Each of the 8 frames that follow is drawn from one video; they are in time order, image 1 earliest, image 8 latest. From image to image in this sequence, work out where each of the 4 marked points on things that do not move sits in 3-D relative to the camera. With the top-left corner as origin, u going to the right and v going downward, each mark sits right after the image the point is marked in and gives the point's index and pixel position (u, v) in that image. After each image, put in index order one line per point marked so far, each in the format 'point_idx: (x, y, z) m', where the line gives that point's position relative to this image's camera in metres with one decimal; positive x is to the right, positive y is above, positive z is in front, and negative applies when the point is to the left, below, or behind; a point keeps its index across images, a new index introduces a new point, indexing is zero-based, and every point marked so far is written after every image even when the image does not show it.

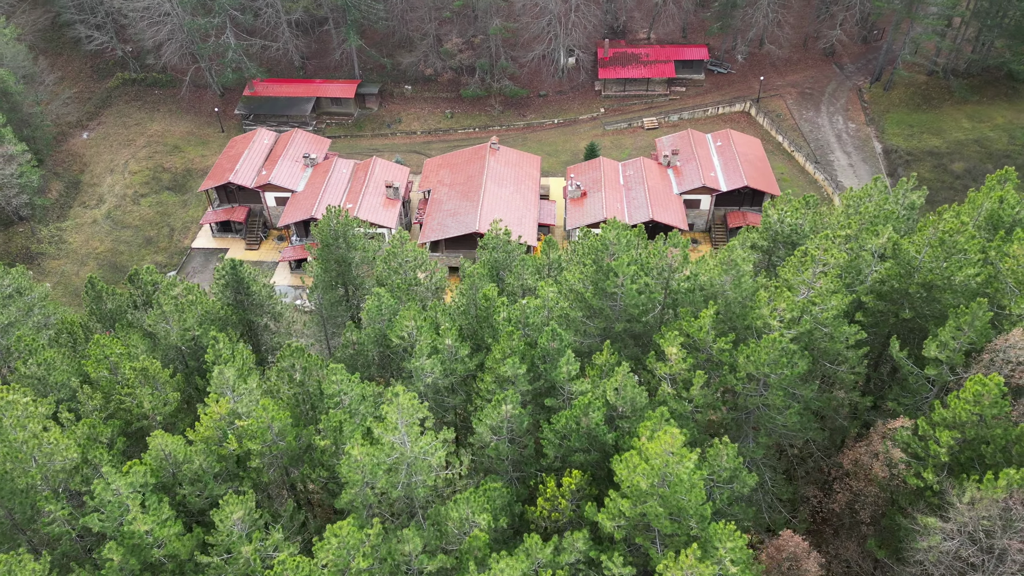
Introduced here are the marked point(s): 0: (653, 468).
0: (+3.6, -4.5, +19.3) m
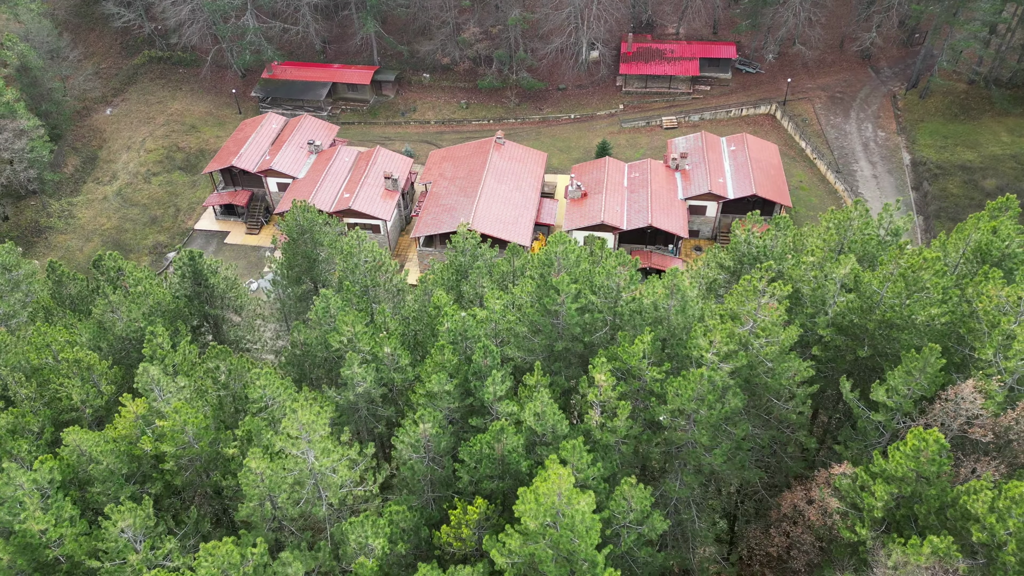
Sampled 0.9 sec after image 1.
0: (+0.8, -5.2, +18.3) m
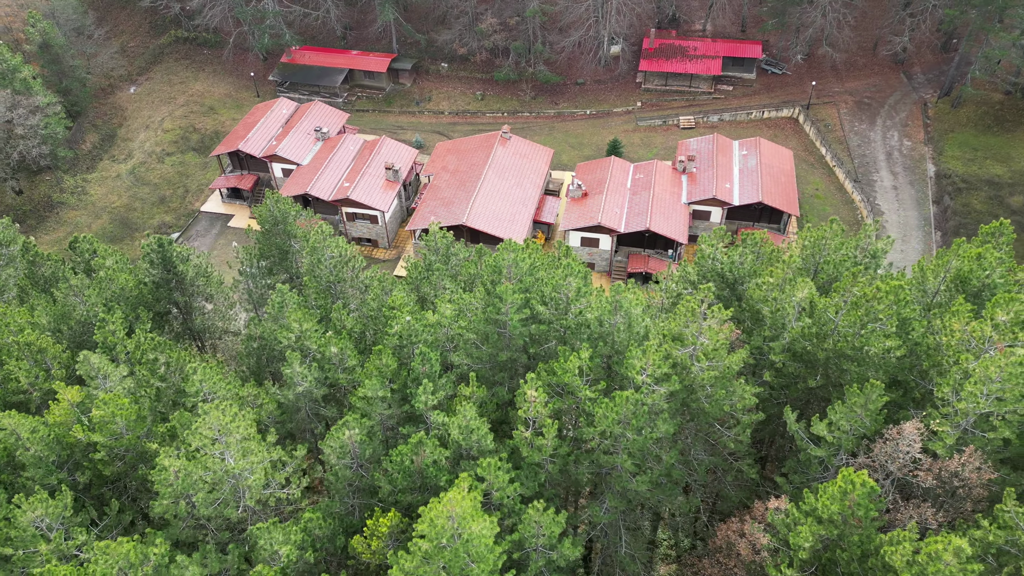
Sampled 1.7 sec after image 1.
0: (-1.8, -5.6, +17.7) m
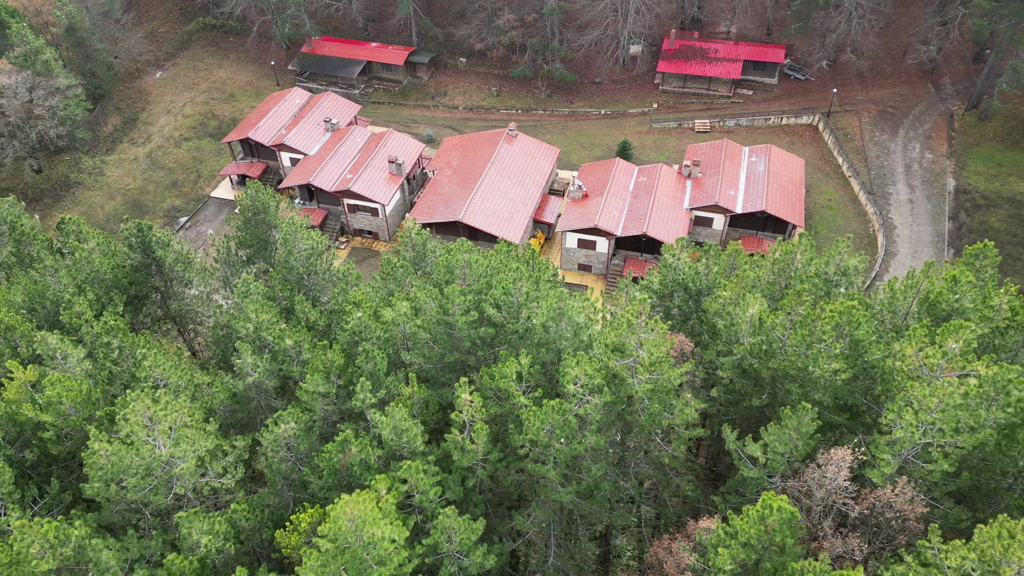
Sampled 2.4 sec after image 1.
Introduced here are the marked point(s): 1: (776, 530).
0: (-4.0, -5.6, +17.7) m
1: (+6.3, -5.8, +18.3) m
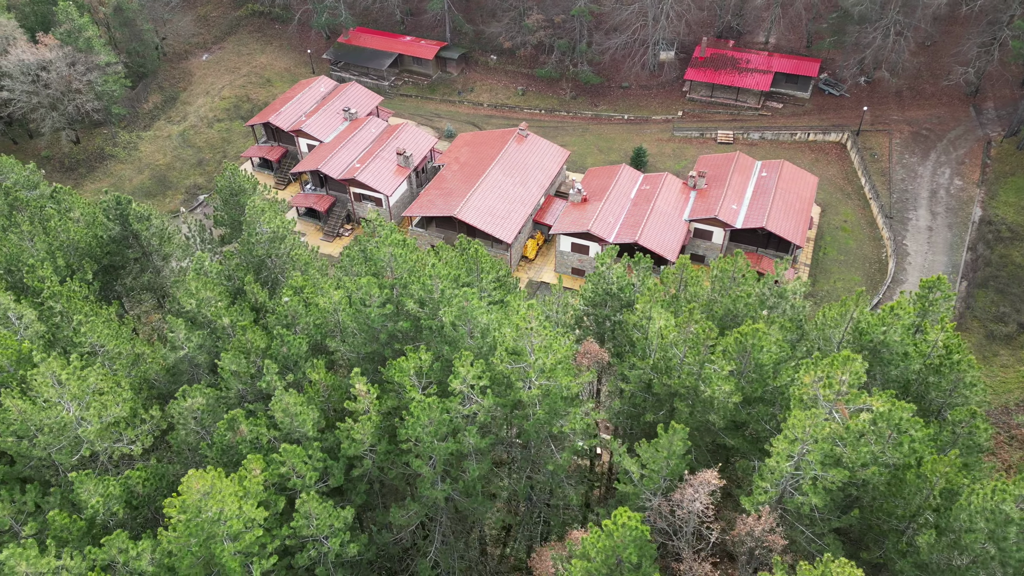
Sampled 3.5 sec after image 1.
0: (-7.8, -5.1, +18.3) m
1: (+2.6, -6.2, +18.1) m
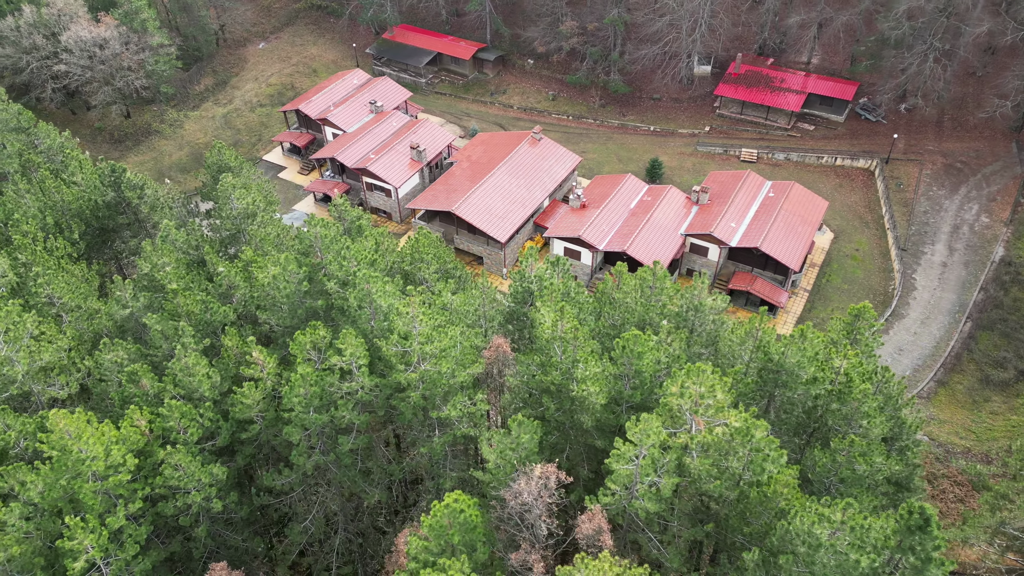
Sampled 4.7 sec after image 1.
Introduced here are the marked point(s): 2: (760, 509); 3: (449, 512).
0: (-11.8, -3.9, +19.9) m
1: (-1.7, -5.9, +18.6) m
2: (+6.3, -5.6, +19.4) m
3: (-1.7, -5.5, +18.7) m
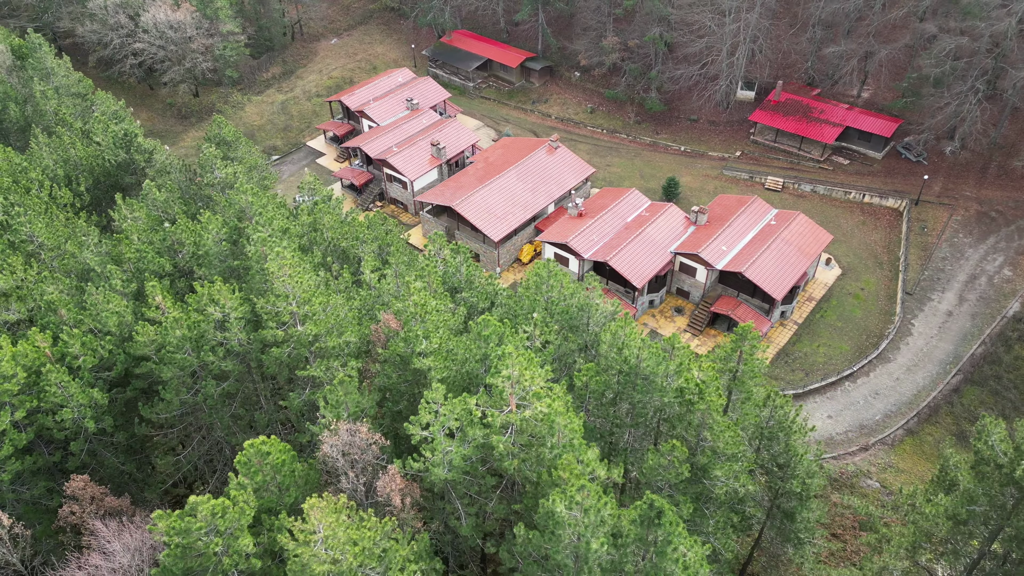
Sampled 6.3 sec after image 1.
0: (-16.6, -1.7, +22.9) m
1: (-7.0, -4.7, +20.3) m
2: (+0.9, -5.4, +20.1) m
3: (-7.0, -4.3, +20.4) m
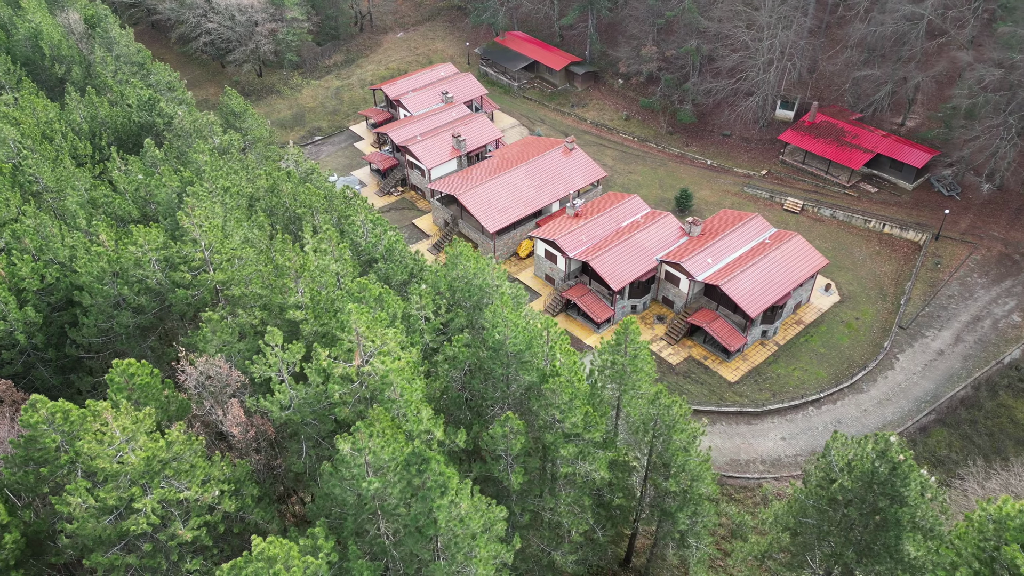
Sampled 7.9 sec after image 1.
0: (-20.7, +1.2, +26.6) m
1: (-11.9, -2.8, +22.8) m
2: (-4.1, -4.3, +21.6) m
3: (-11.8, -2.4, +22.9) m
